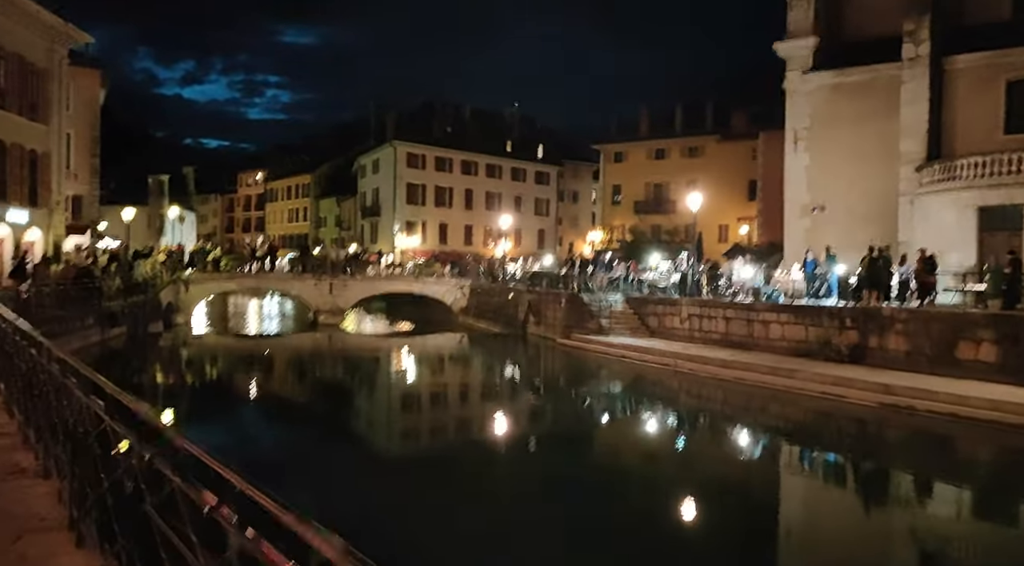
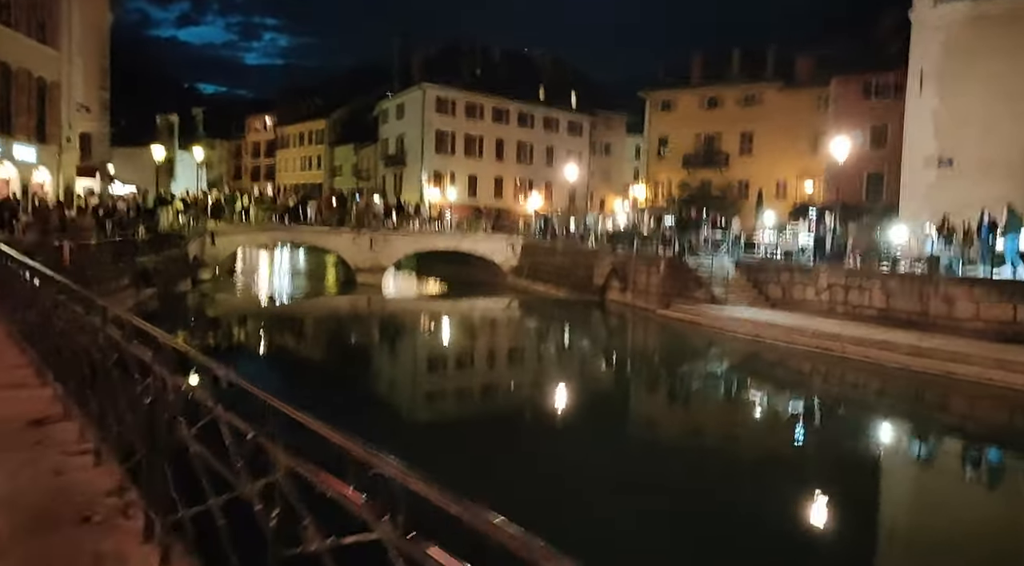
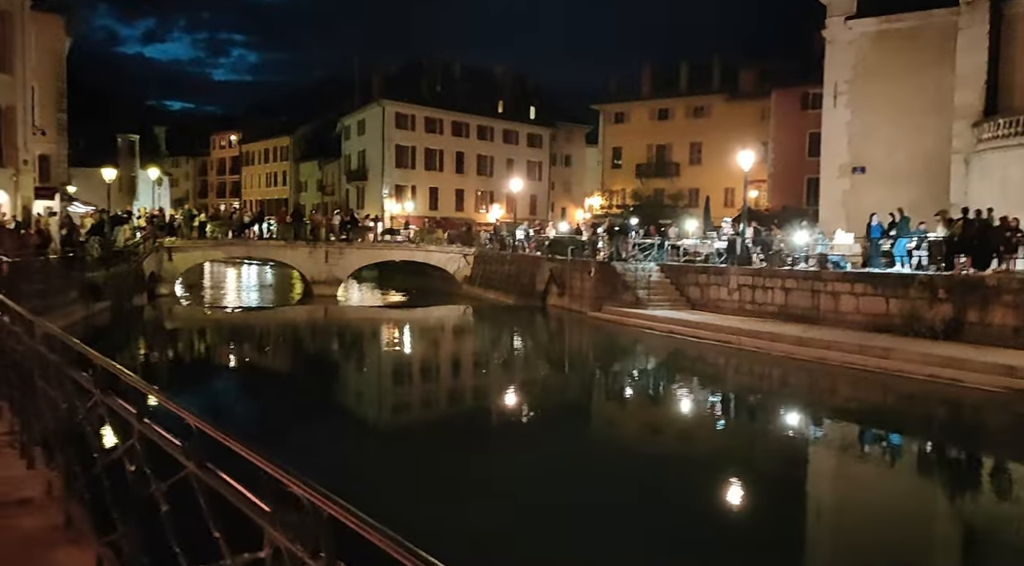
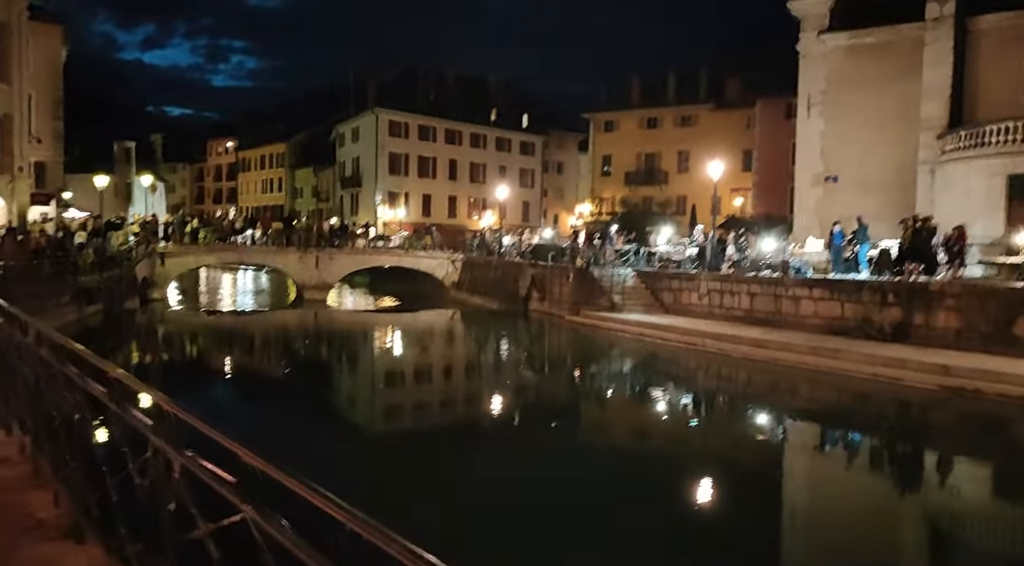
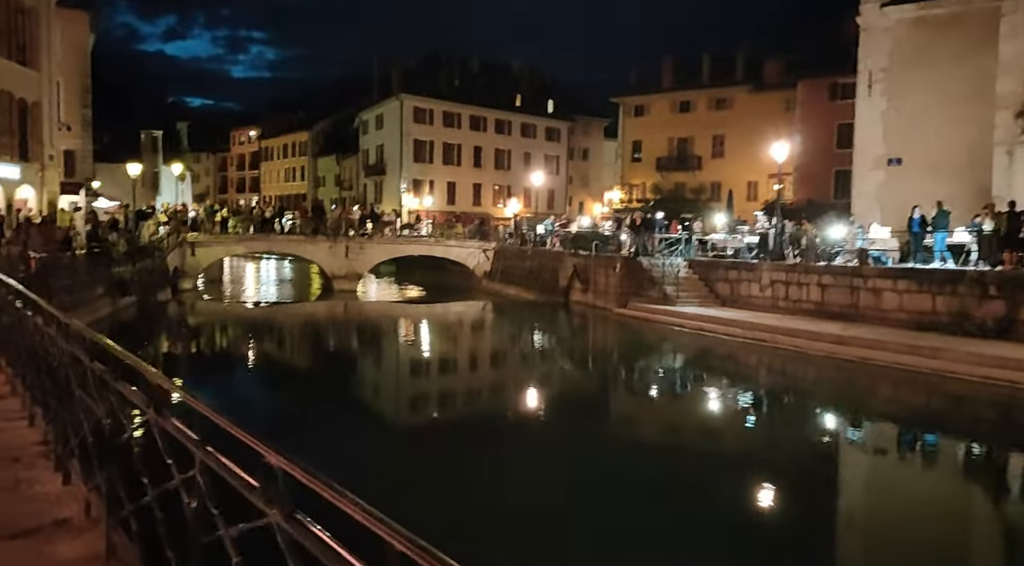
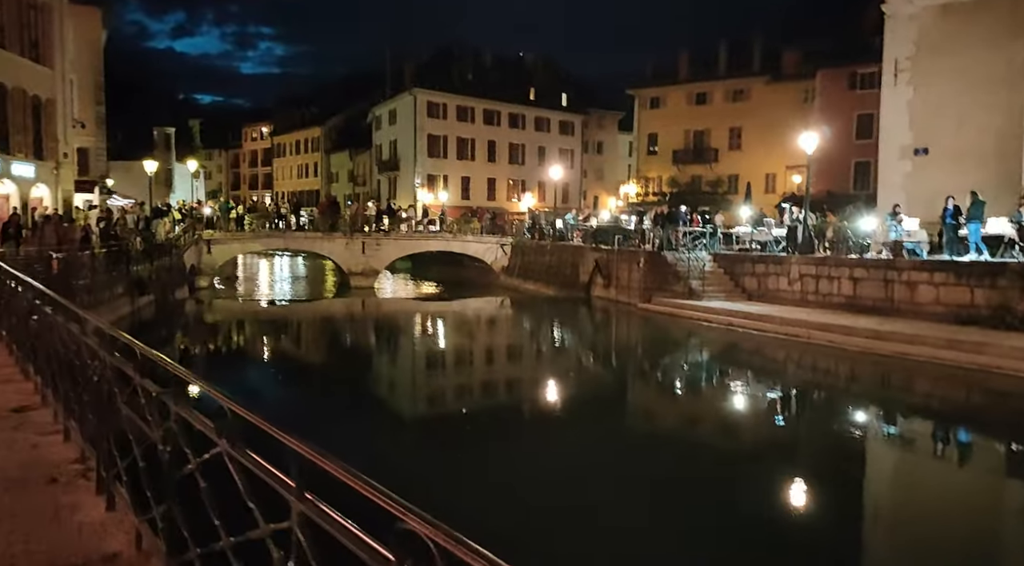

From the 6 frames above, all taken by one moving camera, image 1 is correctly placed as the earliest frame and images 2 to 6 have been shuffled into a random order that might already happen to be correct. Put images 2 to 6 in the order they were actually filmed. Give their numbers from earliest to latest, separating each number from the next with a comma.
4, 3, 5, 6, 2
